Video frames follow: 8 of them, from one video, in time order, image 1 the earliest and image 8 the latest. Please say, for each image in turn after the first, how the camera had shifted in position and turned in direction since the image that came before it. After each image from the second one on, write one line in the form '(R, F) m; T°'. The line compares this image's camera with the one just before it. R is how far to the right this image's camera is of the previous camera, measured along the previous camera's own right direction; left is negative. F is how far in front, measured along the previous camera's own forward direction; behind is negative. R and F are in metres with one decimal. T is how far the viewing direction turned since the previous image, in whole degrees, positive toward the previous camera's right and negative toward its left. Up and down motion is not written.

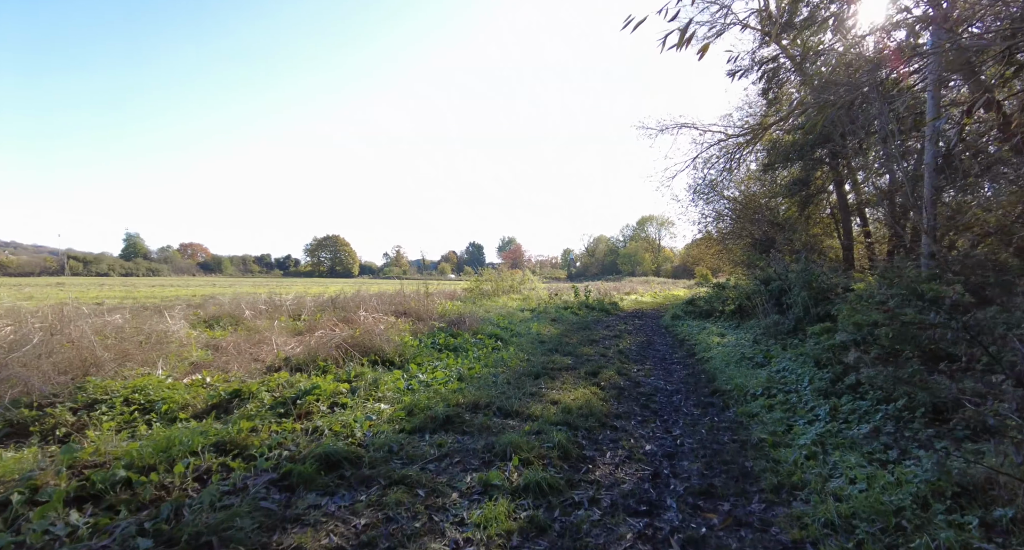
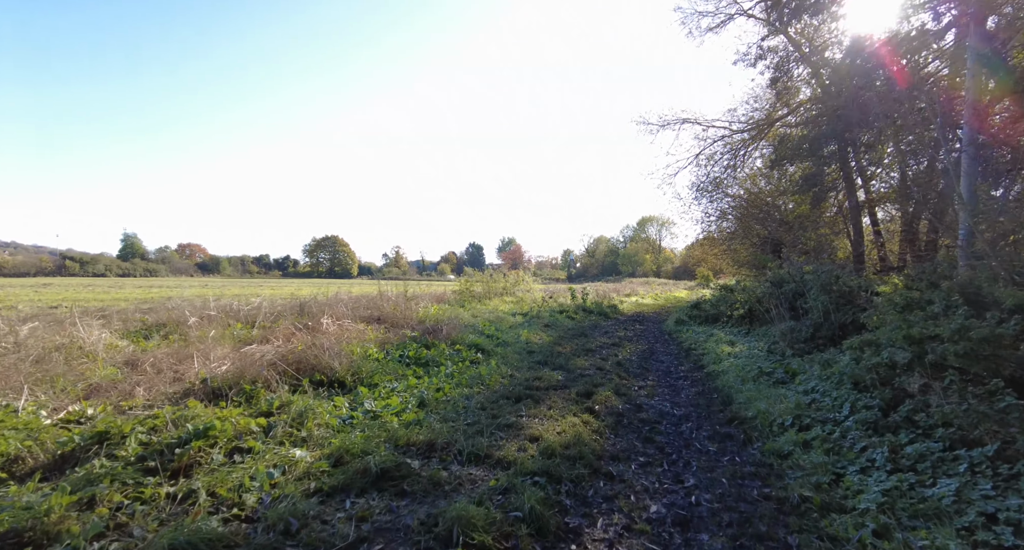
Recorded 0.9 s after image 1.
(+0.3, +1.2) m; 0°
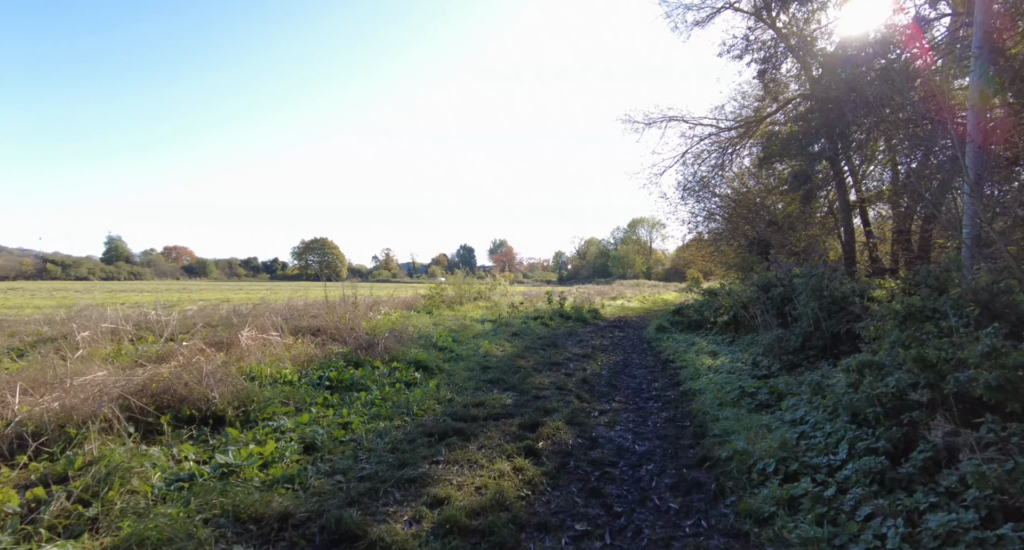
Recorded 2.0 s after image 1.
(+0.7, +1.1) m; +1°
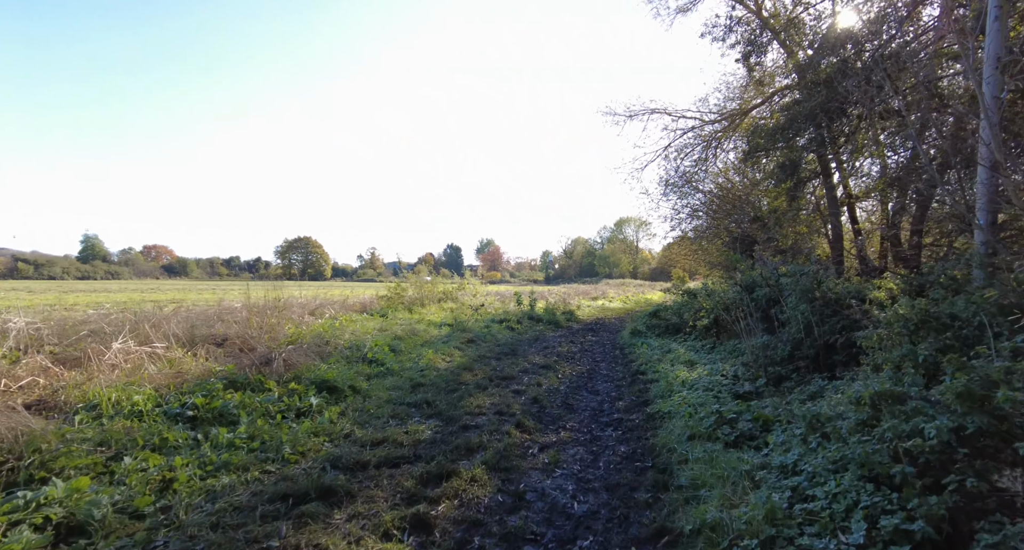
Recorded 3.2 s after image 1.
(+0.7, +1.4) m; +1°
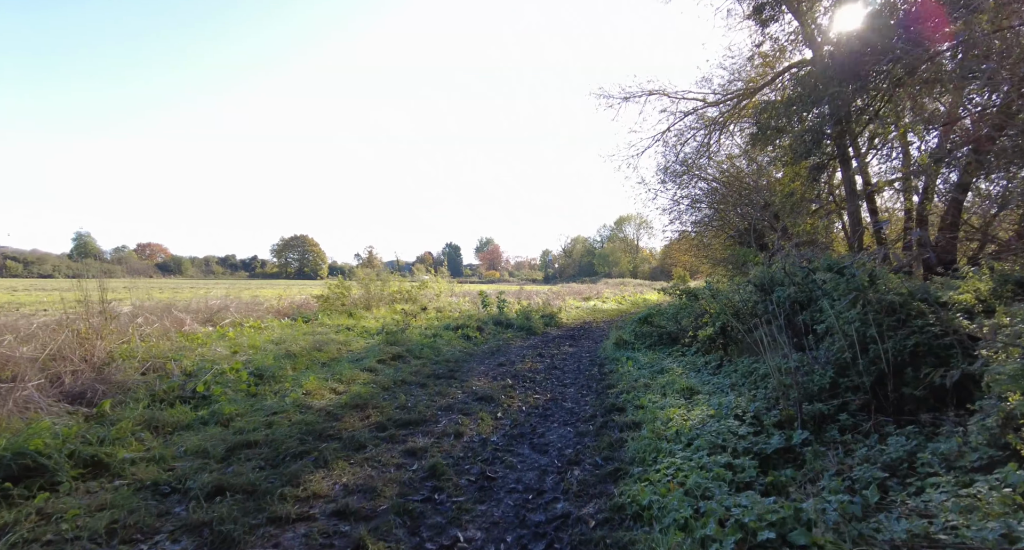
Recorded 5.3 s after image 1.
(+1.0, +2.7) m; 0°
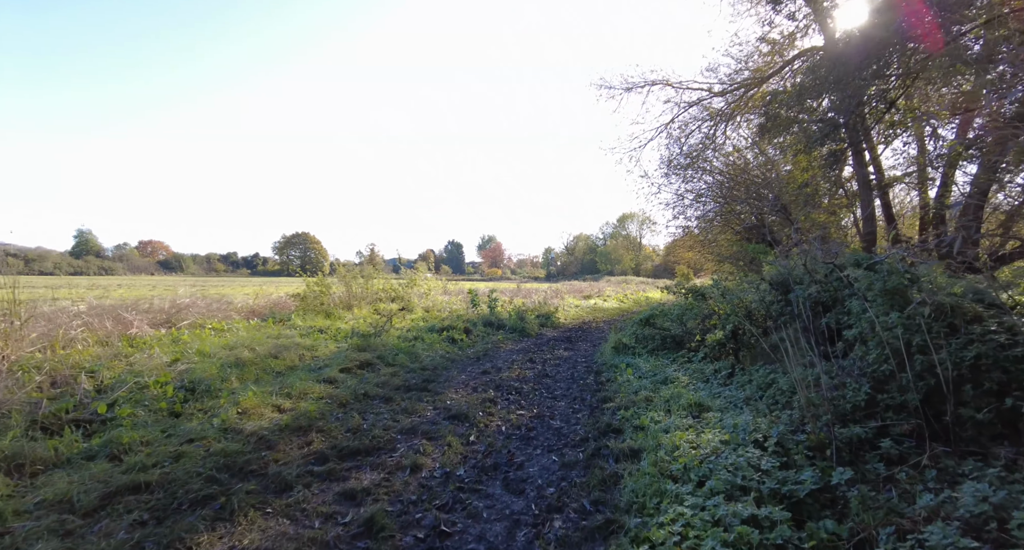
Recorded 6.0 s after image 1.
(+0.3, +1.0) m; 0°
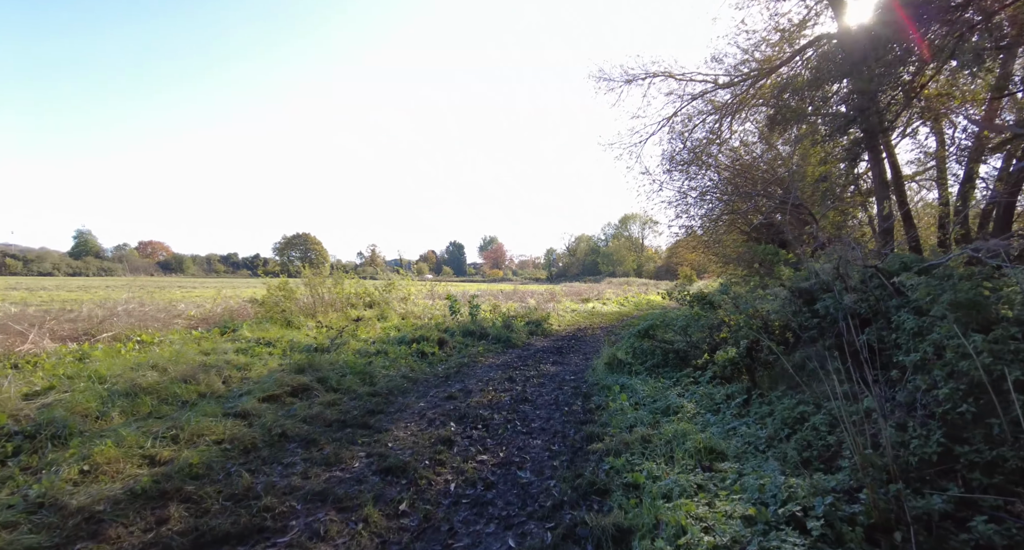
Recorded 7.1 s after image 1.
(+0.4, +1.3) m; 0°
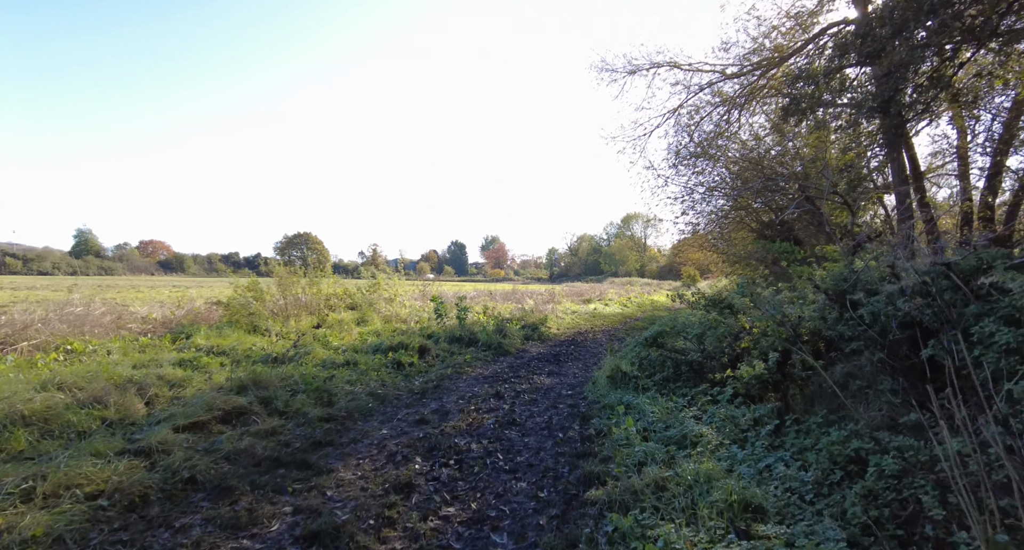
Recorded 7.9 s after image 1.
(+0.2, +1.1) m; 0°
